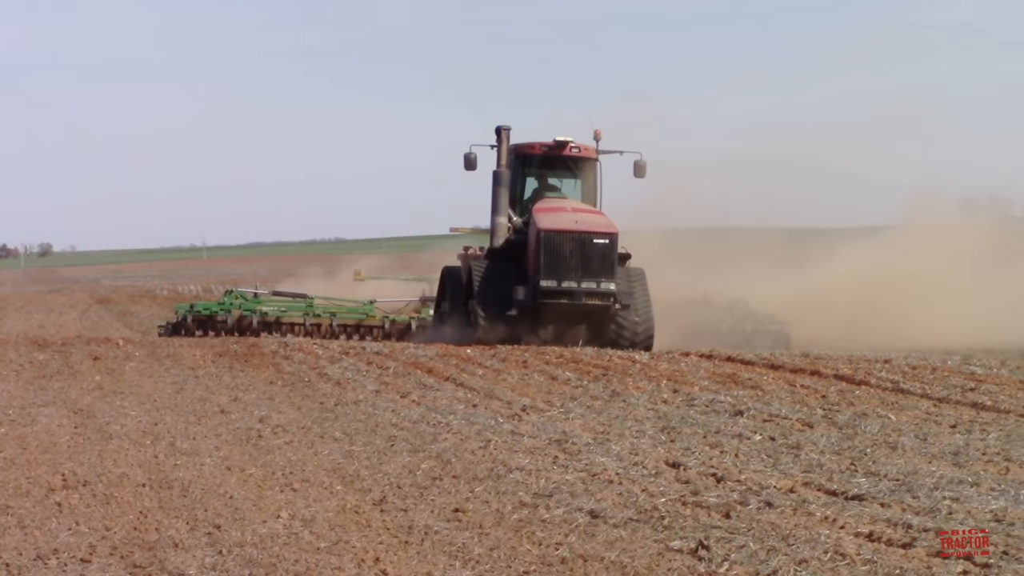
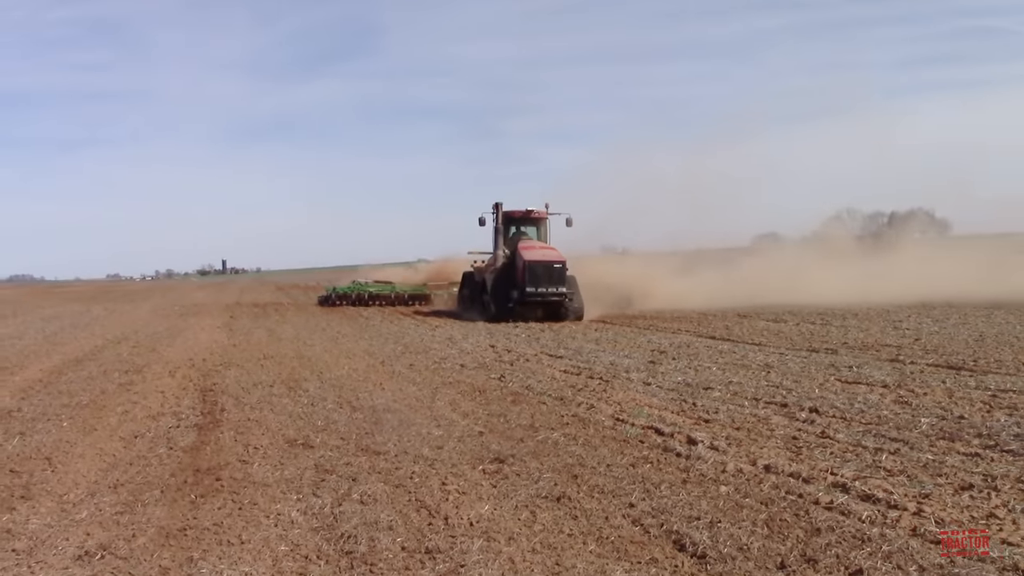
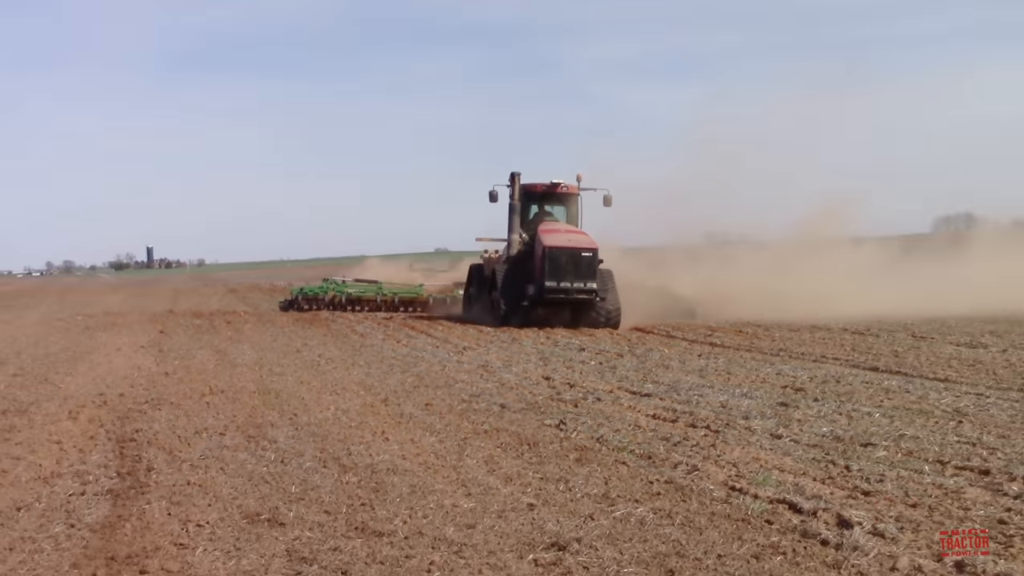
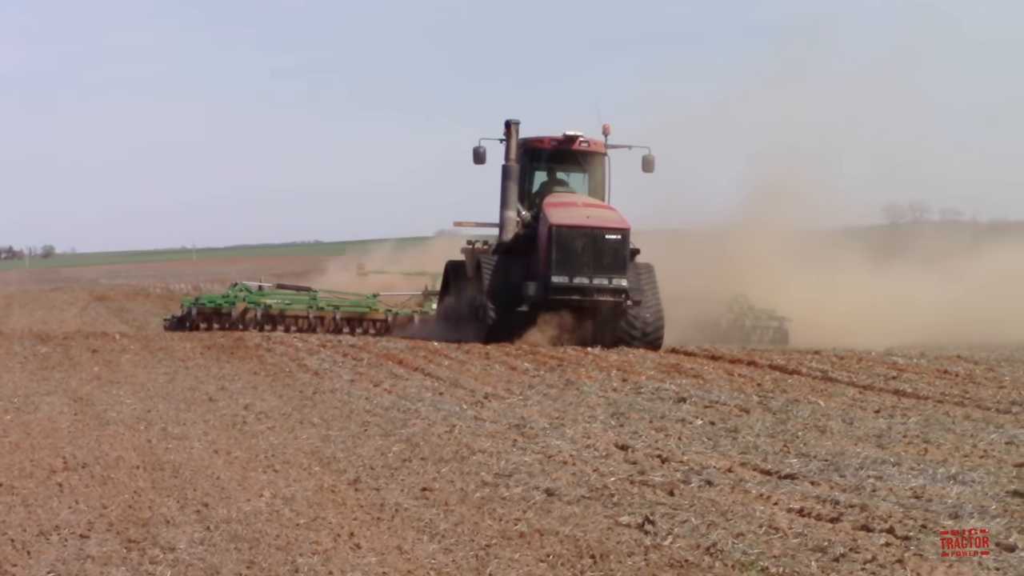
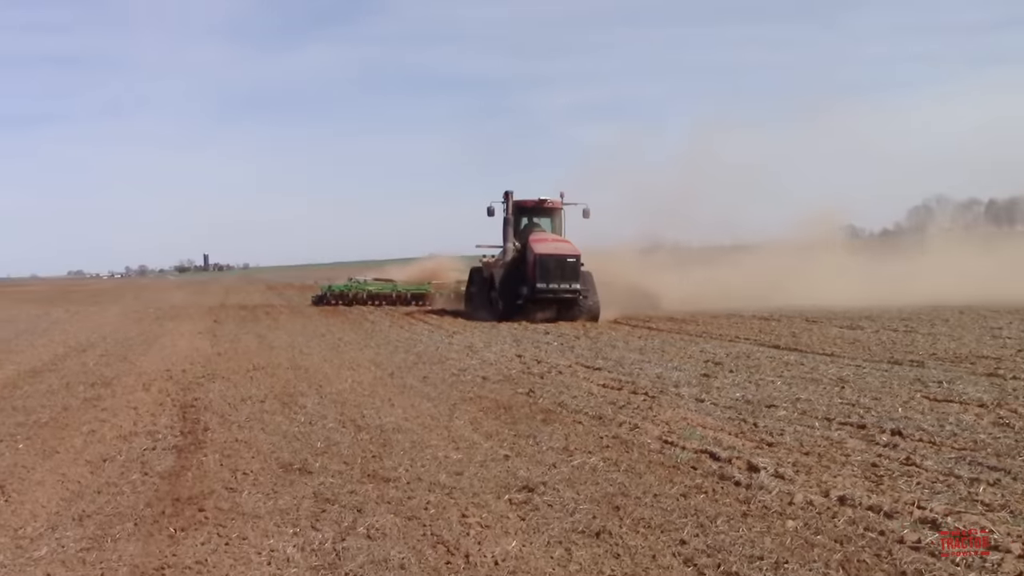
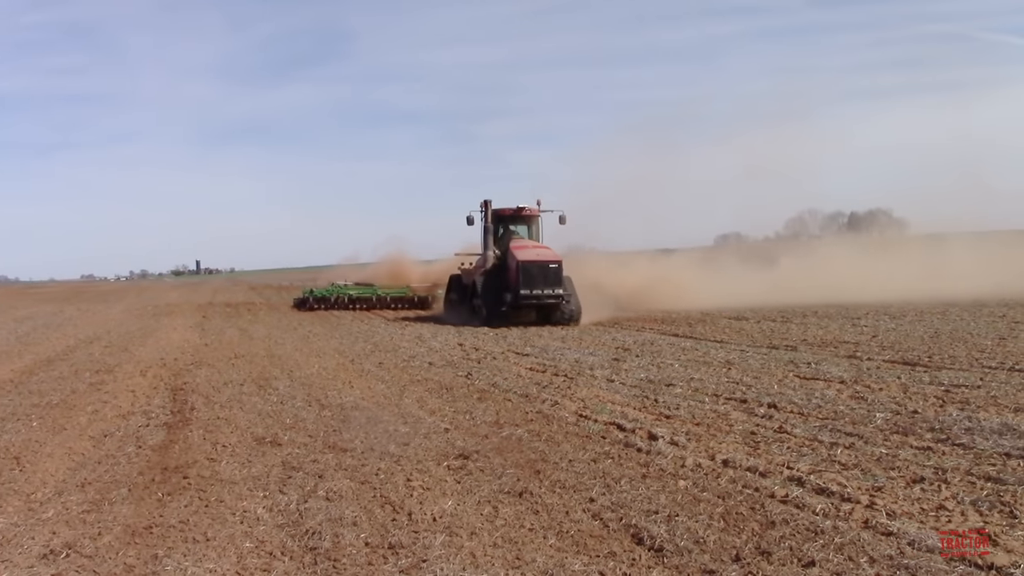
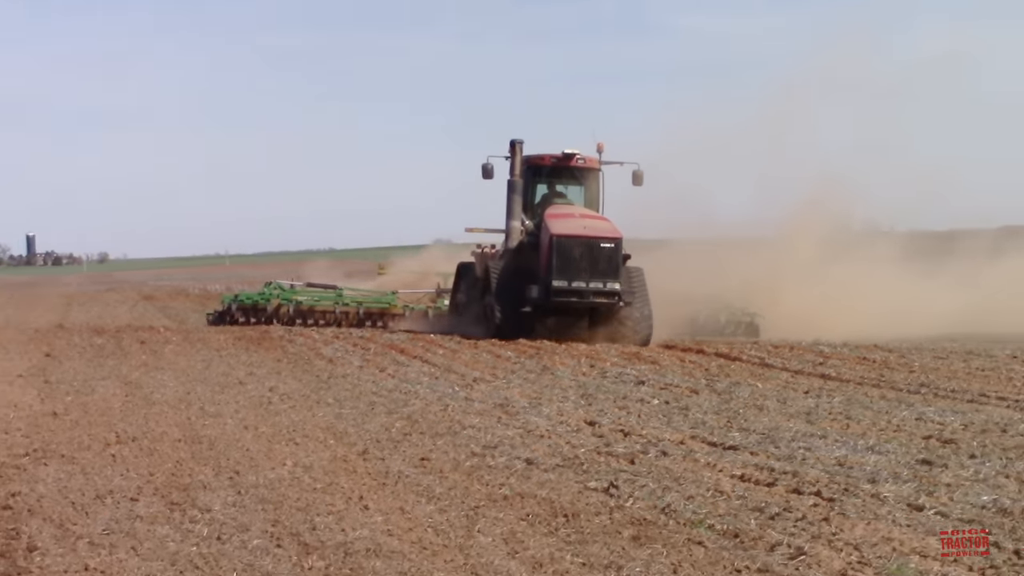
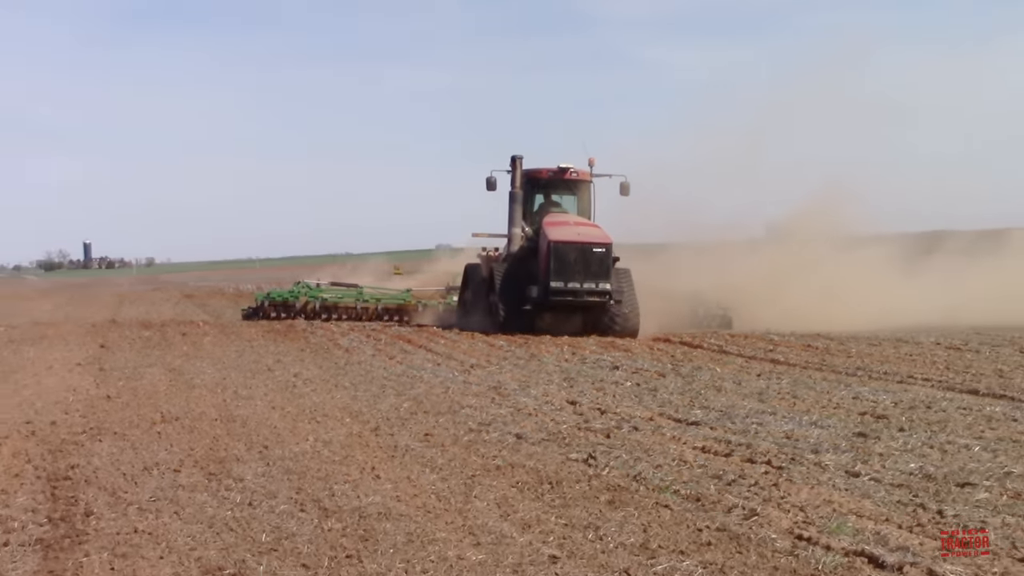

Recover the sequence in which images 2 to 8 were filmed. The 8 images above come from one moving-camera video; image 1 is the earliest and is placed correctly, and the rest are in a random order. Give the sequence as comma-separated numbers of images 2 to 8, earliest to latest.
4, 7, 8, 3, 5, 2, 6
